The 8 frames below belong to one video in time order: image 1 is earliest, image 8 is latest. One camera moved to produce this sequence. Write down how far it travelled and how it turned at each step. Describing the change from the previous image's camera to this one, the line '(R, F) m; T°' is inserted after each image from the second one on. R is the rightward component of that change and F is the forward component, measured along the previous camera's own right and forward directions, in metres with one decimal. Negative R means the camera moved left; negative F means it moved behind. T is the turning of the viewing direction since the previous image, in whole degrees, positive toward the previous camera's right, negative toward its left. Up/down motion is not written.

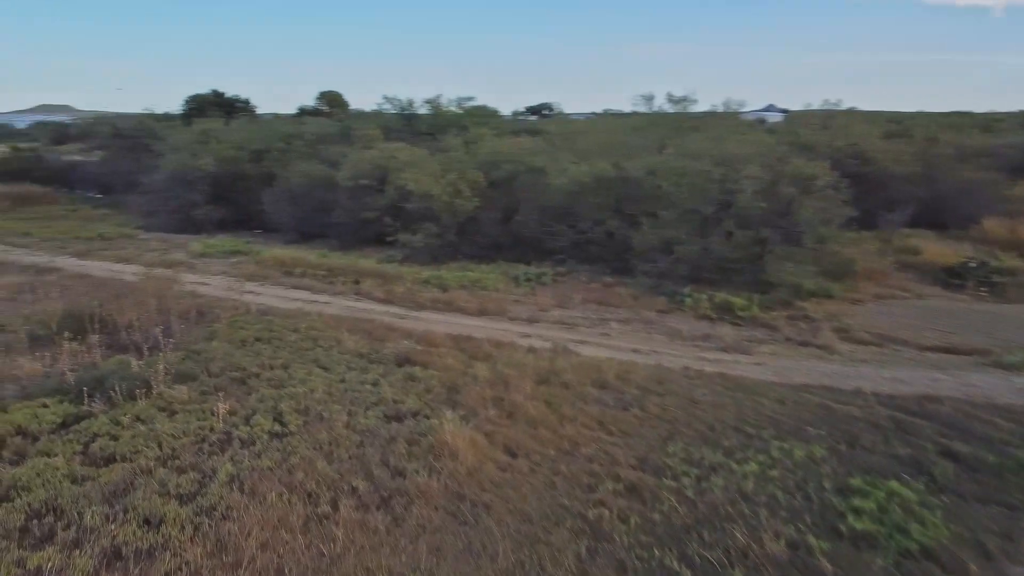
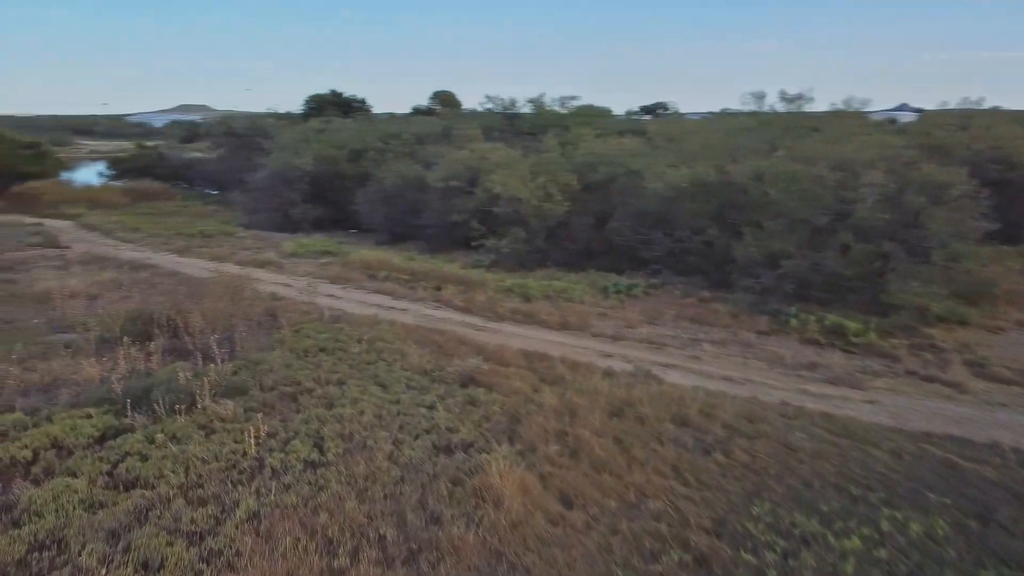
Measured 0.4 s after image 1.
(+0.3, +0.7) m; -8°
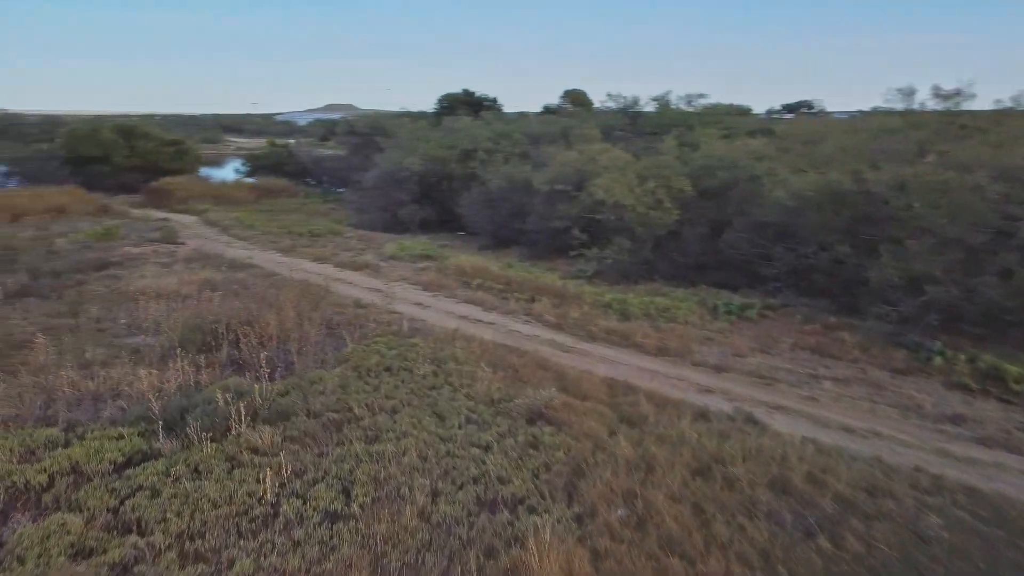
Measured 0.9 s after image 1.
(+0.4, +0.8) m; -9°
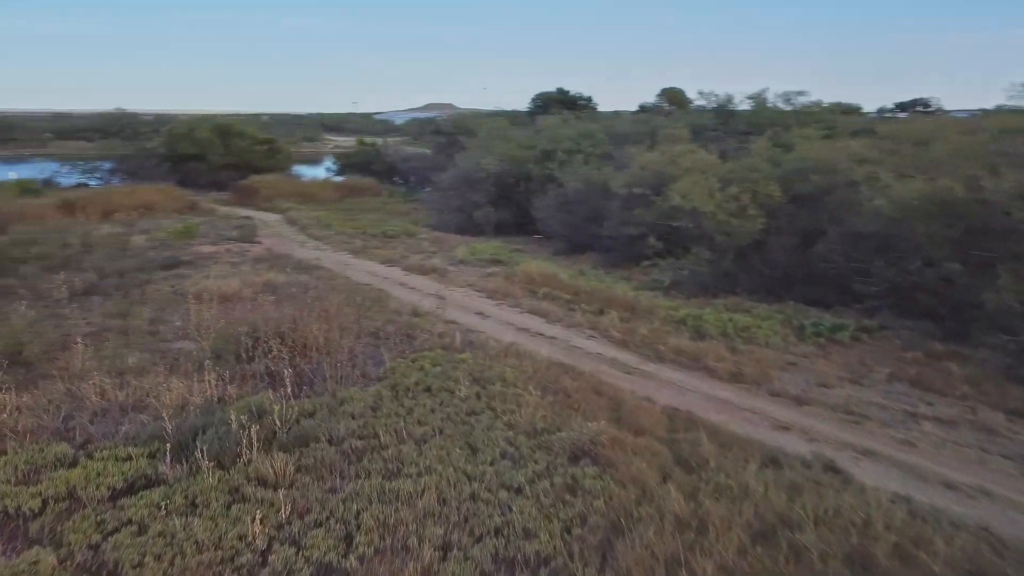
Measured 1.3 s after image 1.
(+0.3, +0.6) m; -7°
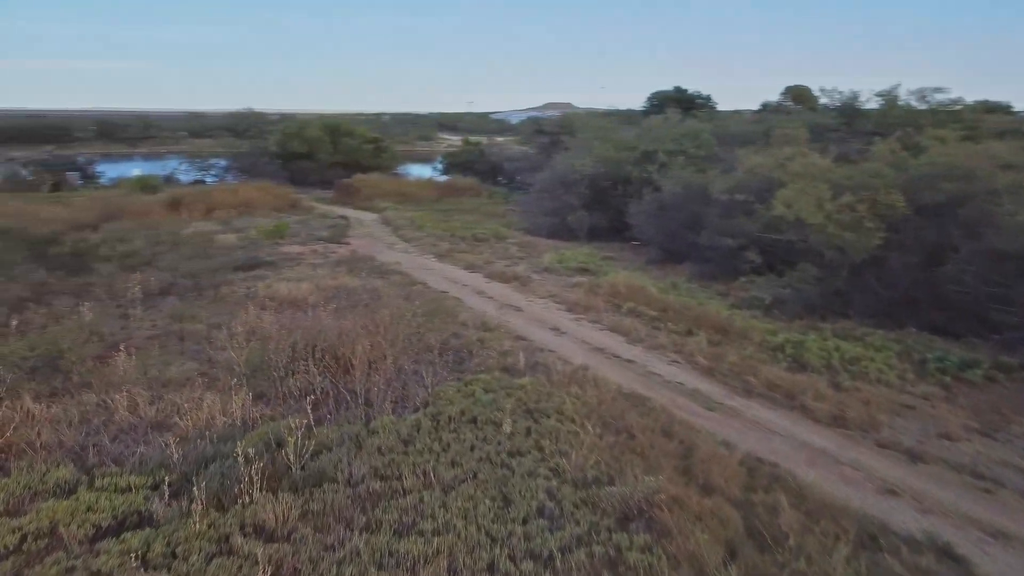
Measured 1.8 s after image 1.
(+0.4, +0.7) m; -8°
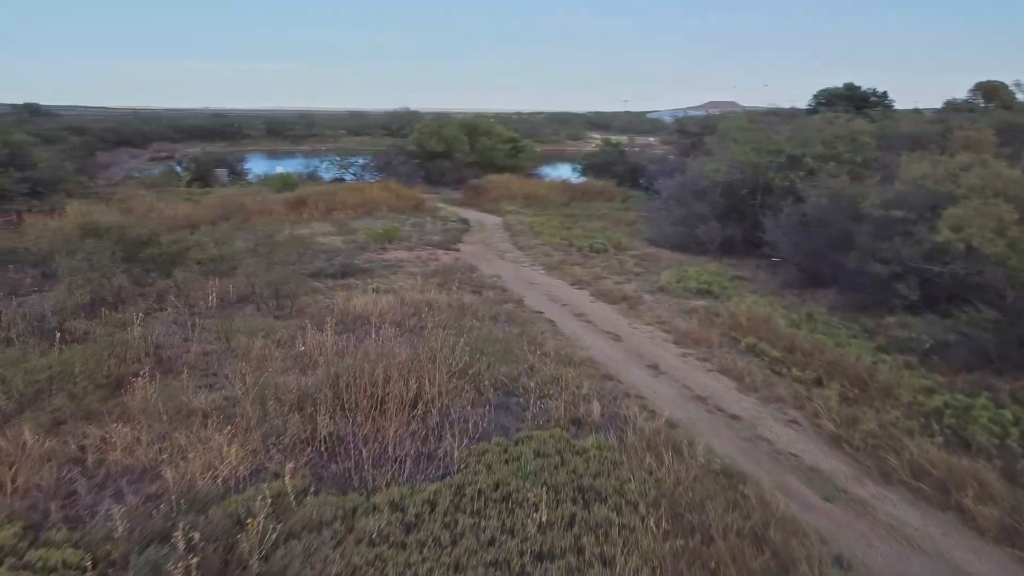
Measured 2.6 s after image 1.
(+0.5, +1.2) m; -11°
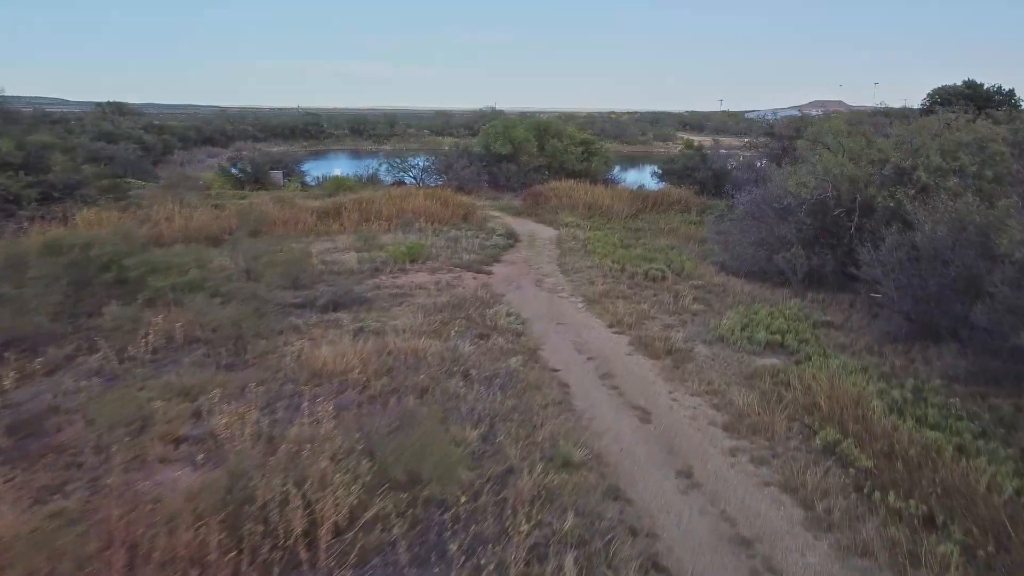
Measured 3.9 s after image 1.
(+0.7, +2.0) m; -7°
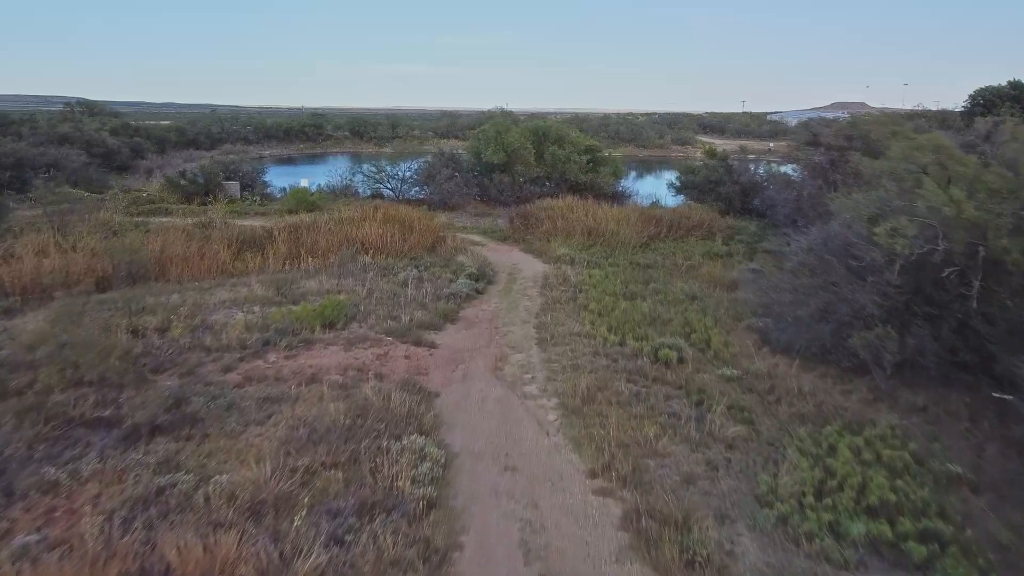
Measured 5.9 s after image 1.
(+0.7, +3.5) m; -1°
